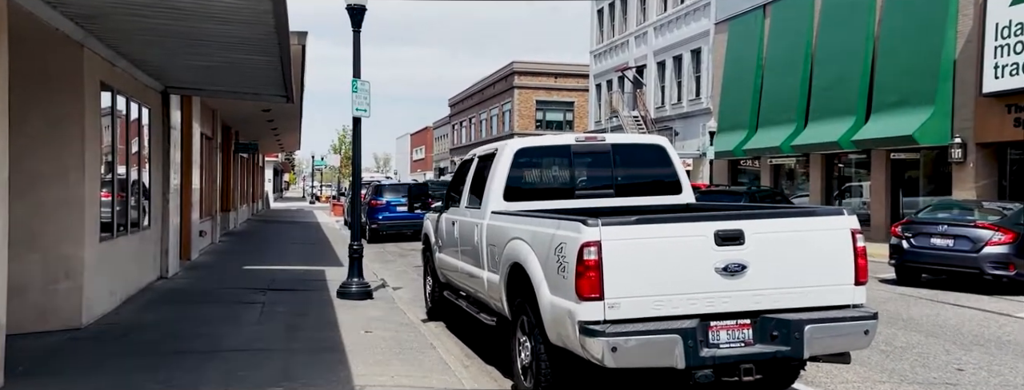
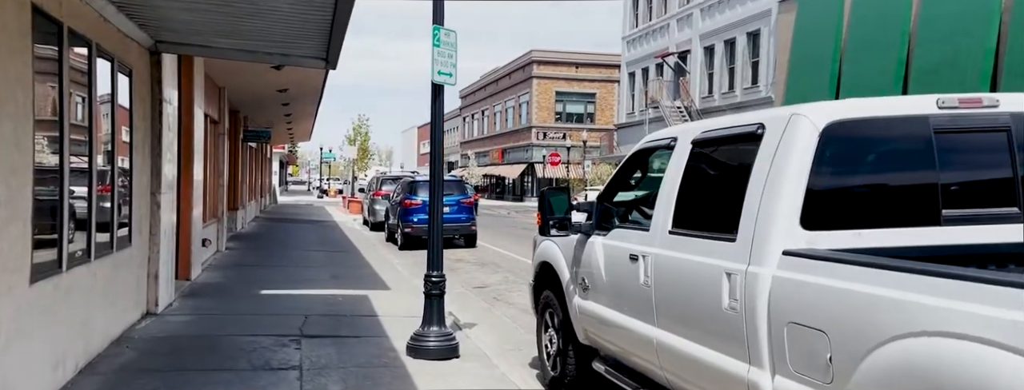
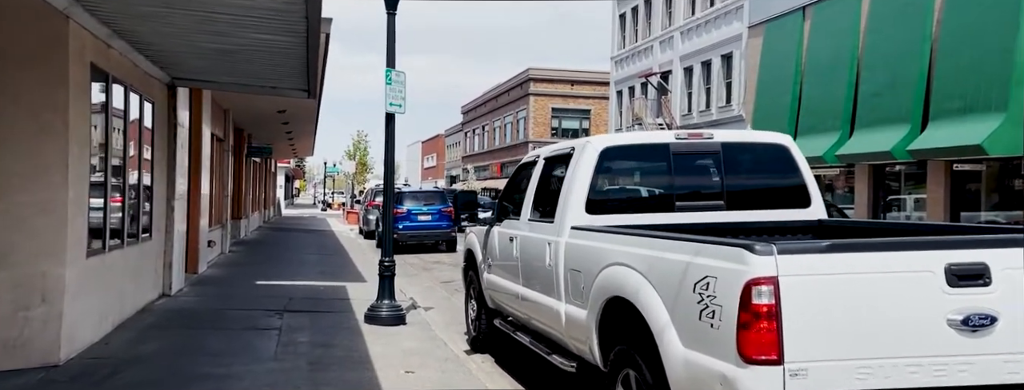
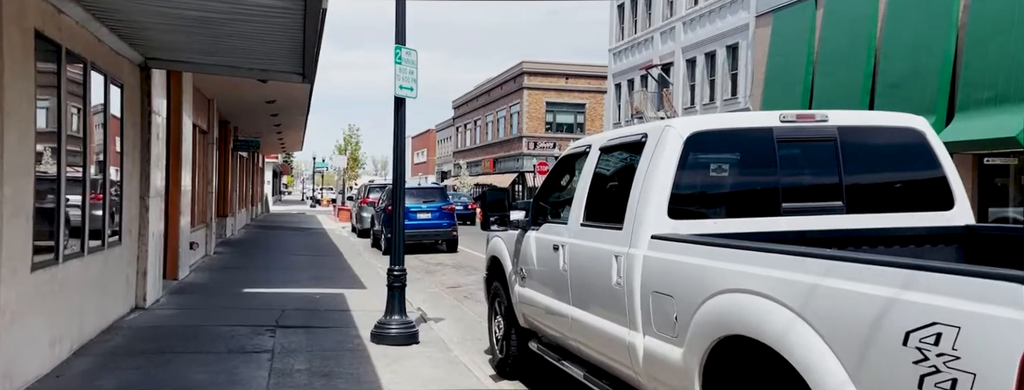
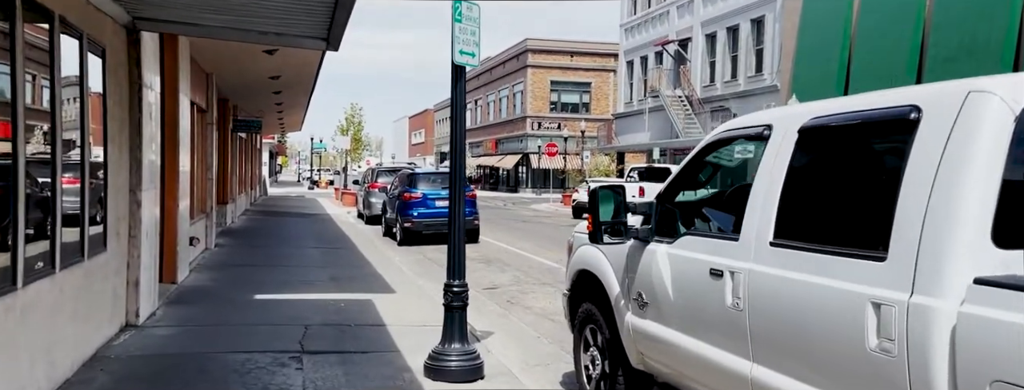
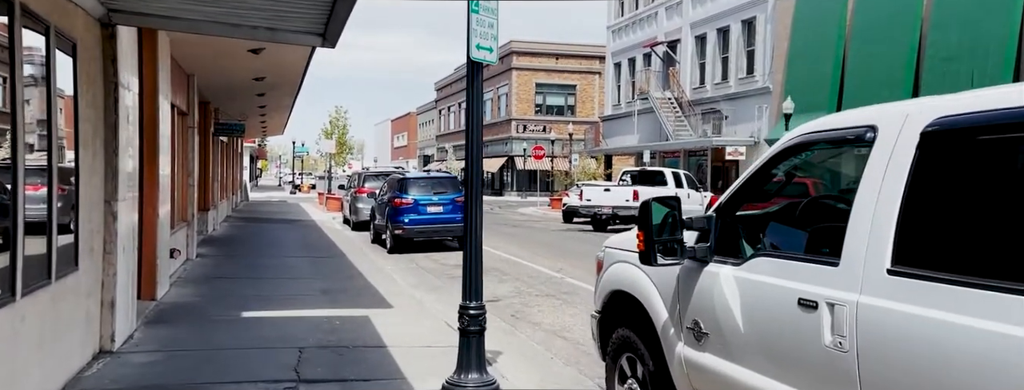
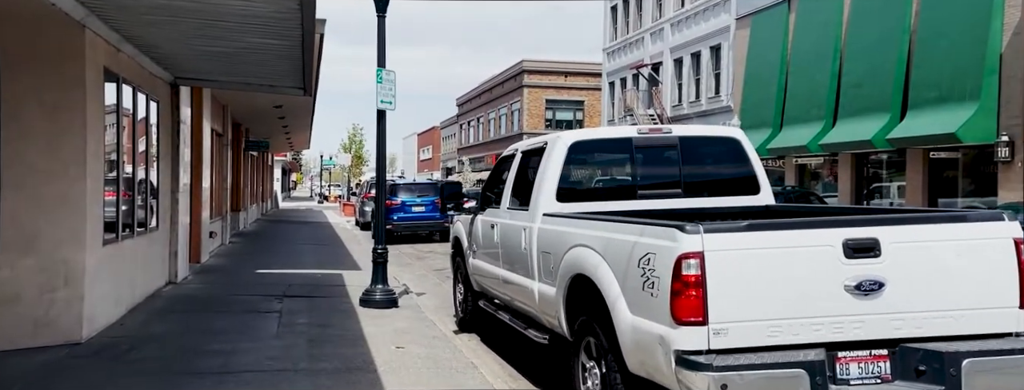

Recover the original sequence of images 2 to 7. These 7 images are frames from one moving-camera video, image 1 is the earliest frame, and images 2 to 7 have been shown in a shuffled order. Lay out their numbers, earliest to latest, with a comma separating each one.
7, 3, 4, 2, 5, 6
